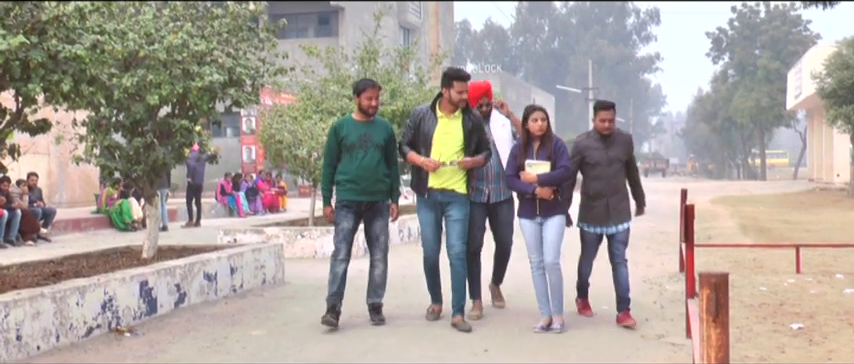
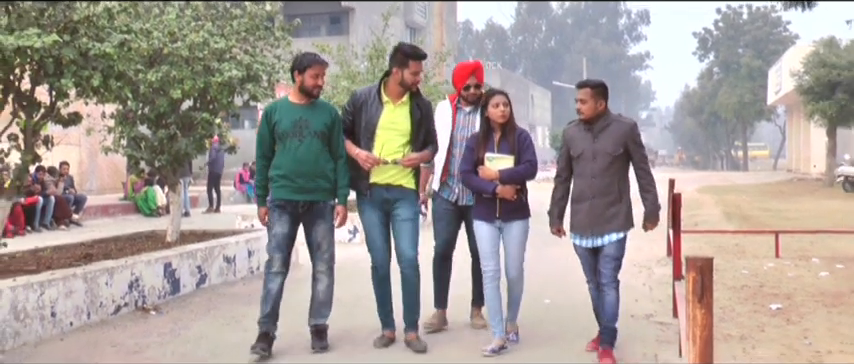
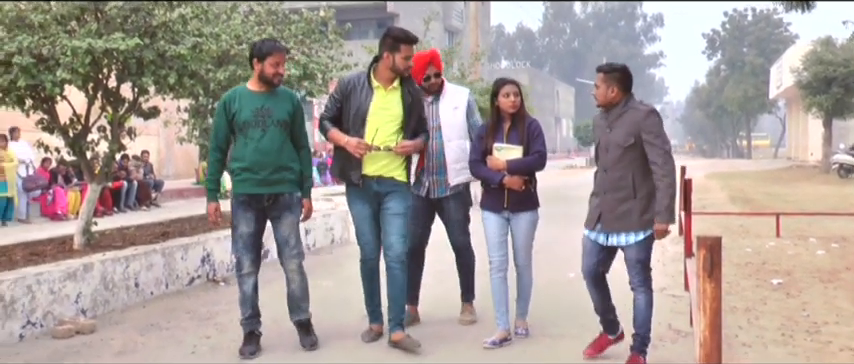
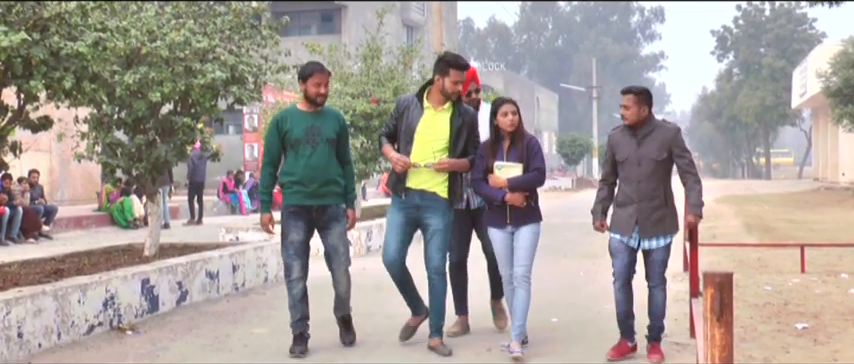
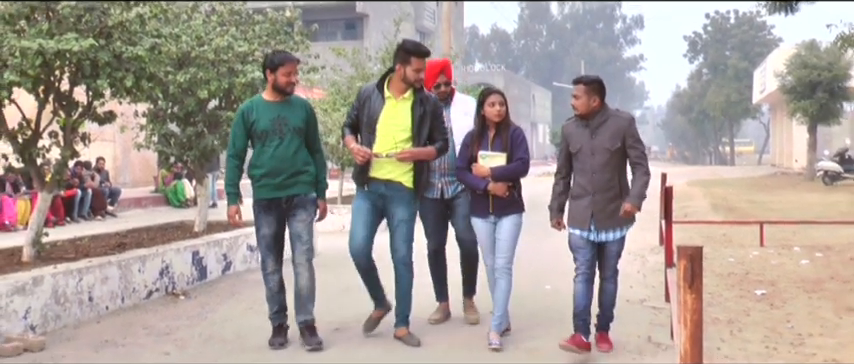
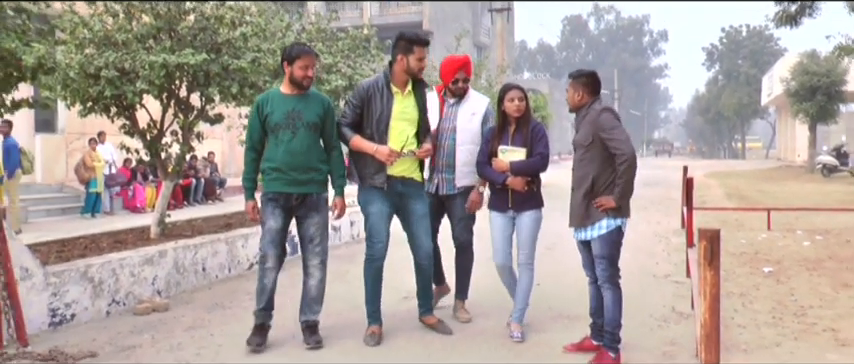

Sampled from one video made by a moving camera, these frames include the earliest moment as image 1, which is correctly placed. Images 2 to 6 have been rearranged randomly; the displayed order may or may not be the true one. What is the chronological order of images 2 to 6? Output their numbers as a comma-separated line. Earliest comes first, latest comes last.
4, 2, 5, 3, 6
